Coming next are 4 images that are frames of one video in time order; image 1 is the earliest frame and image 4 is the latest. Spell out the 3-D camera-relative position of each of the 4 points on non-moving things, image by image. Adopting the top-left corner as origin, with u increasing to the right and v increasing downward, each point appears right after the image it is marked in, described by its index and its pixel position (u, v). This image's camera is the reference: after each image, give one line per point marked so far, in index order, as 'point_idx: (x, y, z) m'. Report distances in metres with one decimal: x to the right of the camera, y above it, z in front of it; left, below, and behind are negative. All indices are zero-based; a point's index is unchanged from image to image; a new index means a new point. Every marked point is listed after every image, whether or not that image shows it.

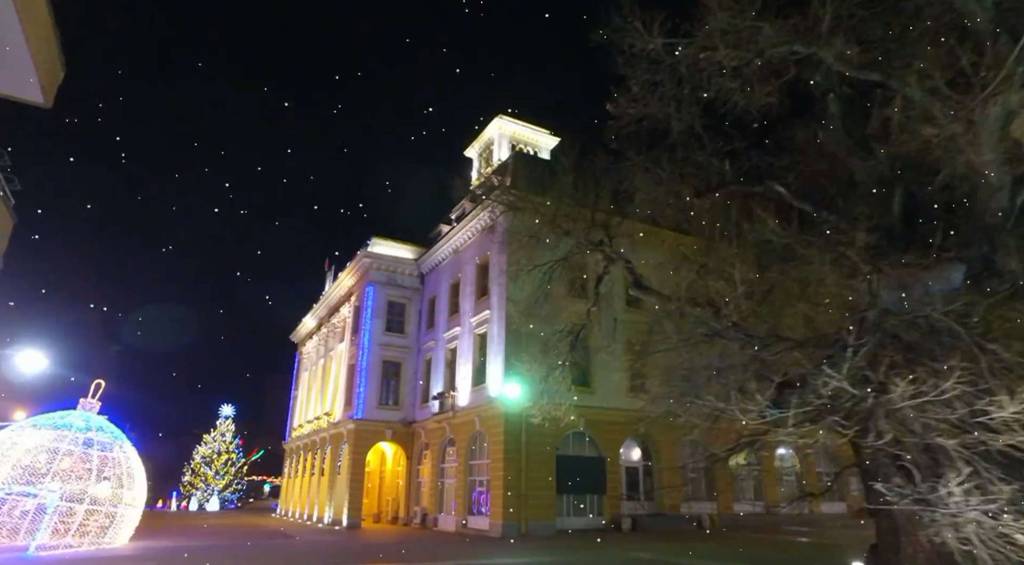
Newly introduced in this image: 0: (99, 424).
0: (-11.9, -4.2, +18.1) m
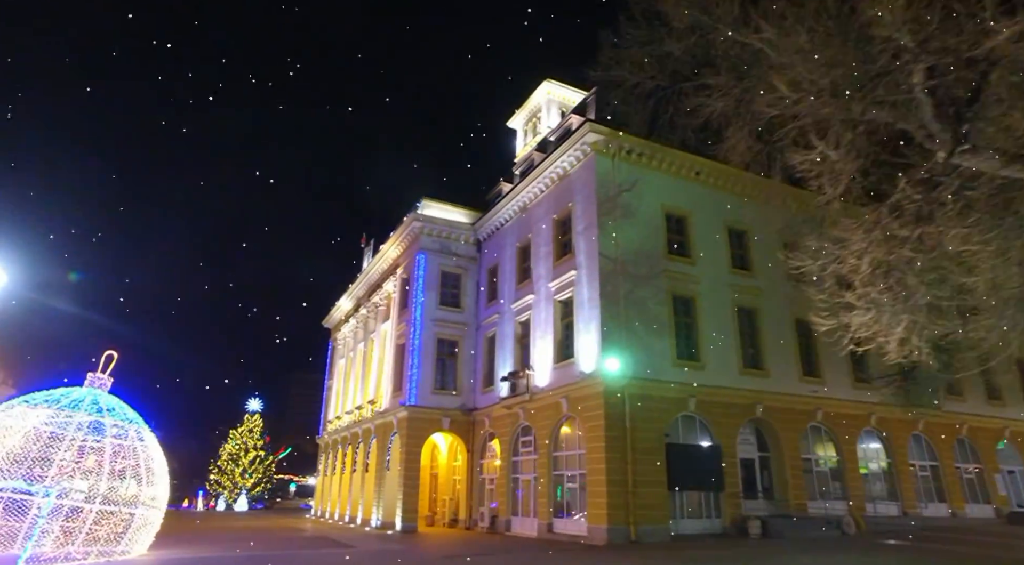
0: (-9.2, -2.9, +14.5) m
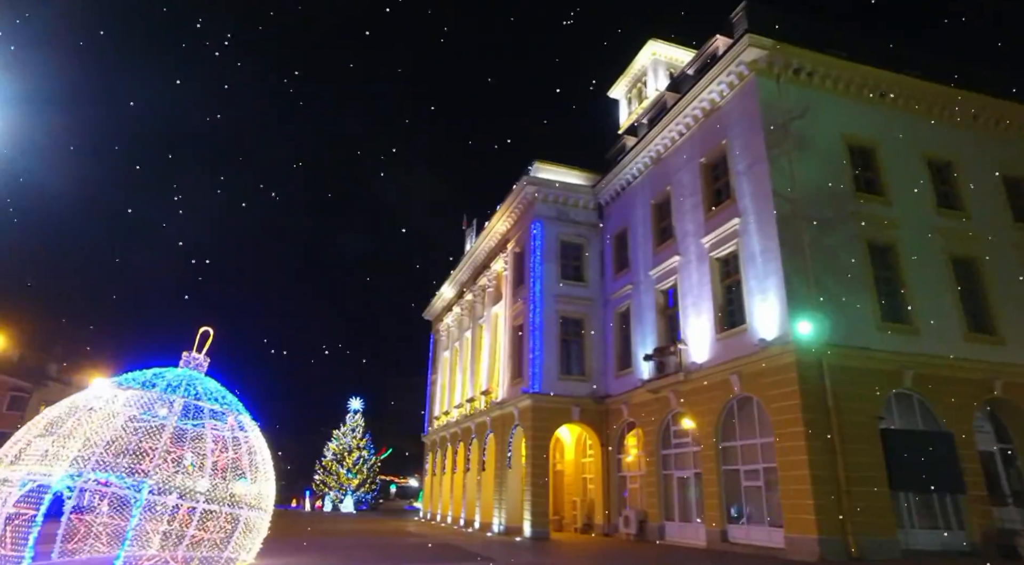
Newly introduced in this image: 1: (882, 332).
0: (-5.9, -2.1, +12.4) m
1: (+8.3, -1.1, +14.0) m
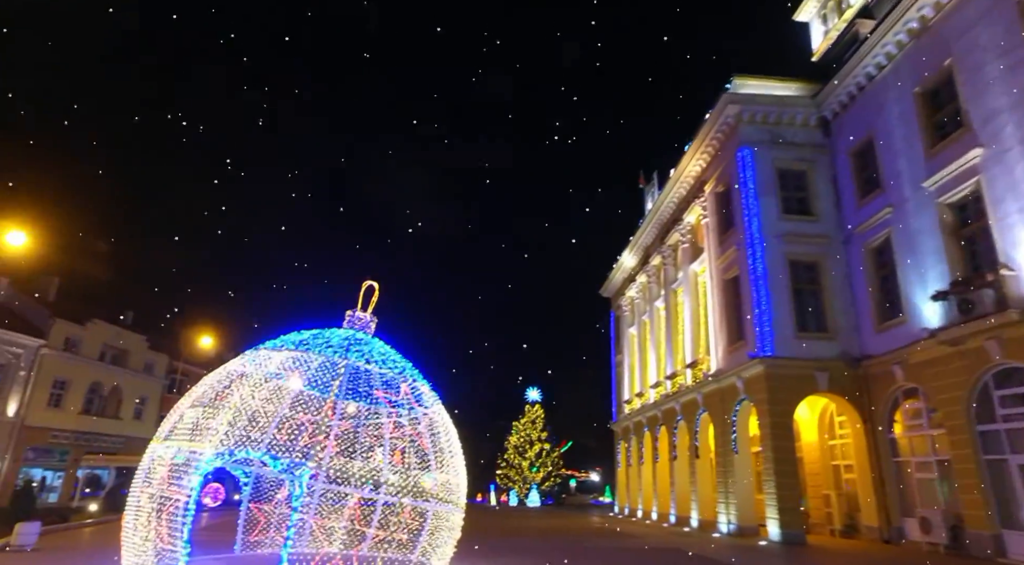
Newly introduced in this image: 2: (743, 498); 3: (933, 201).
0: (-2.1, -1.1, +9.9) m
1: (+12.0, +1.0, +8.0) m
2: (+6.3, -5.9, +17.0) m
3: (+9.3, +1.8, +13.7) m
